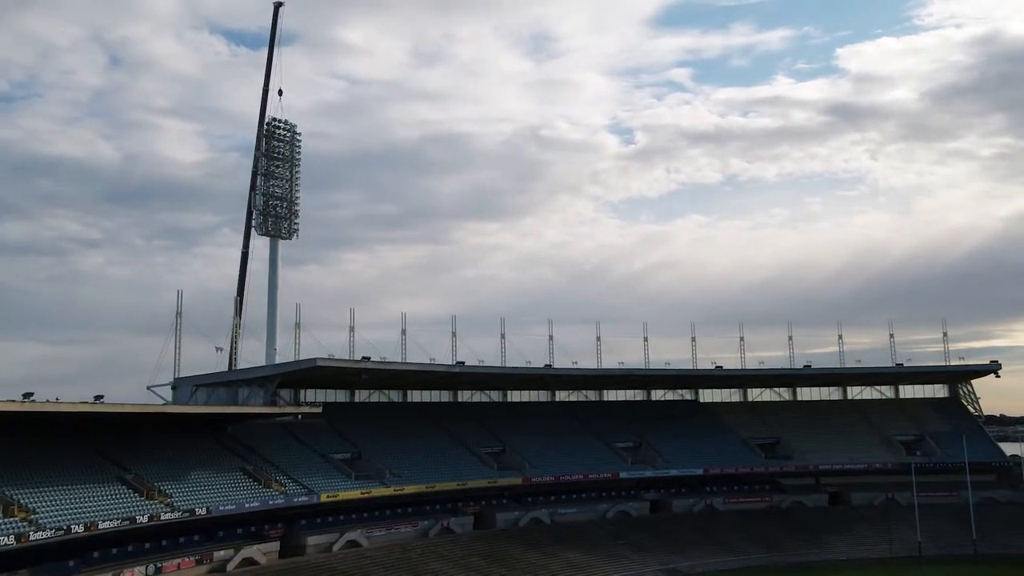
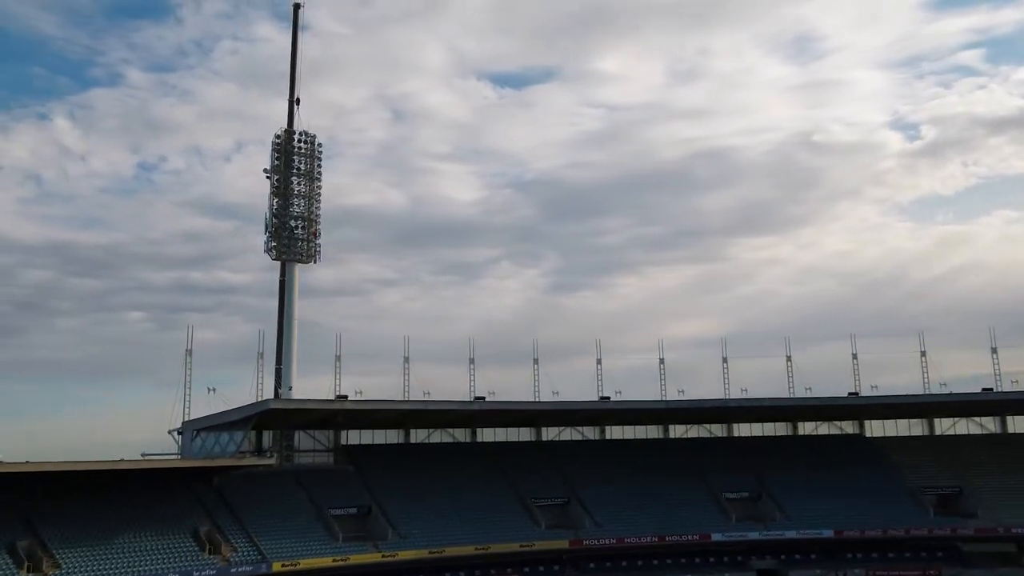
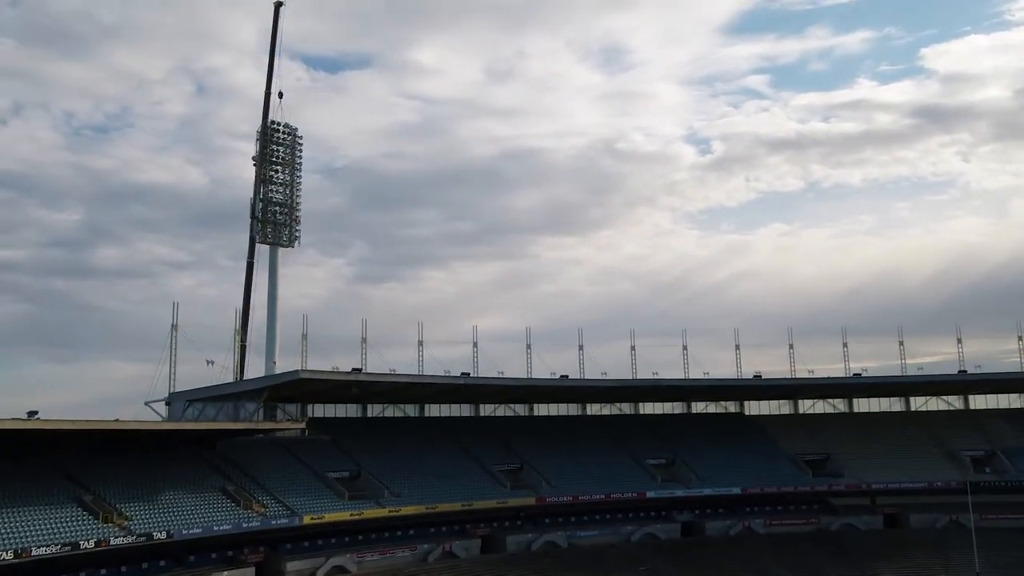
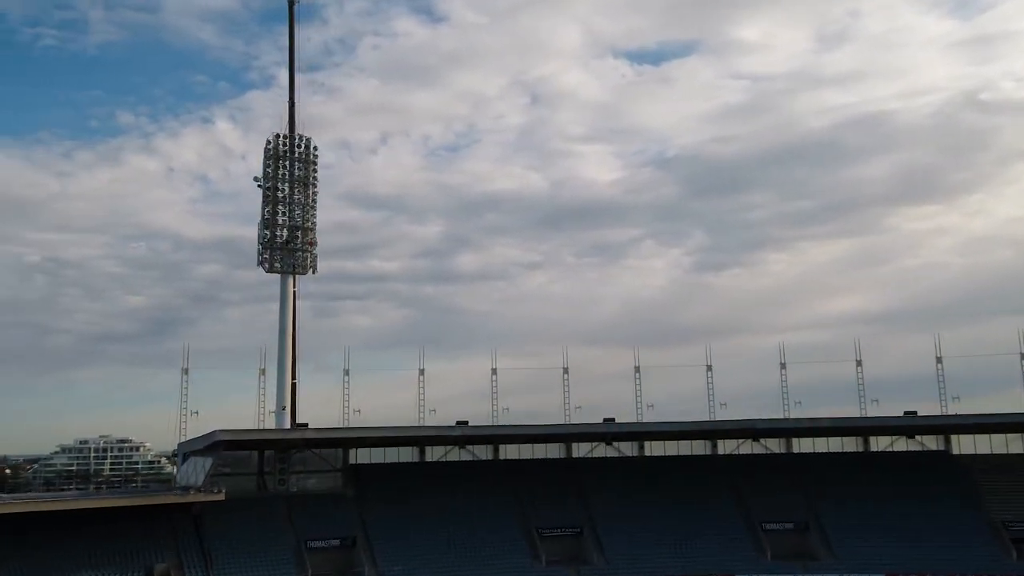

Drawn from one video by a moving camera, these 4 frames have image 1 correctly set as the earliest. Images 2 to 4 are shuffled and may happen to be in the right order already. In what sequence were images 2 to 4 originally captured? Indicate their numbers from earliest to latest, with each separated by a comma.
3, 2, 4
